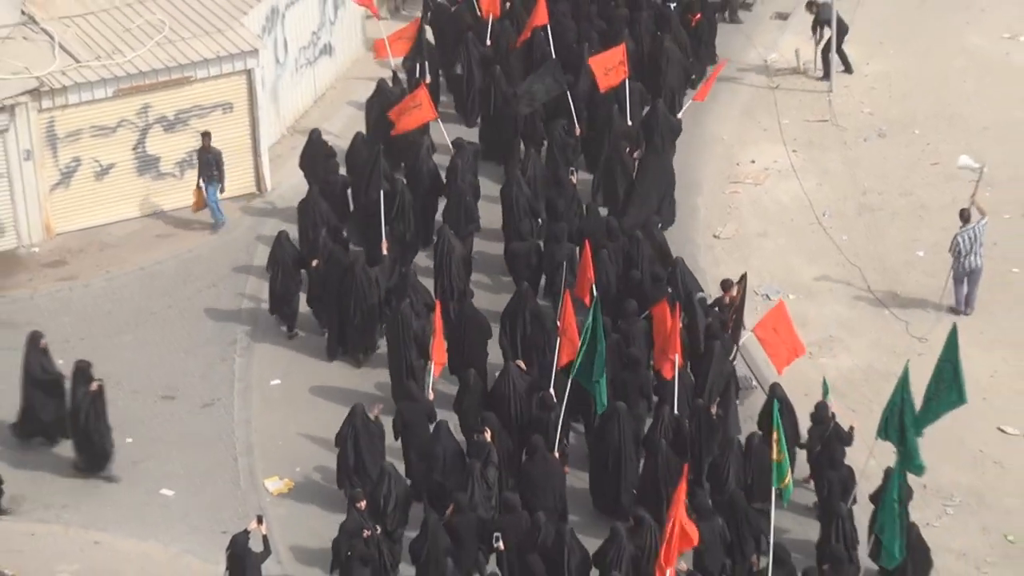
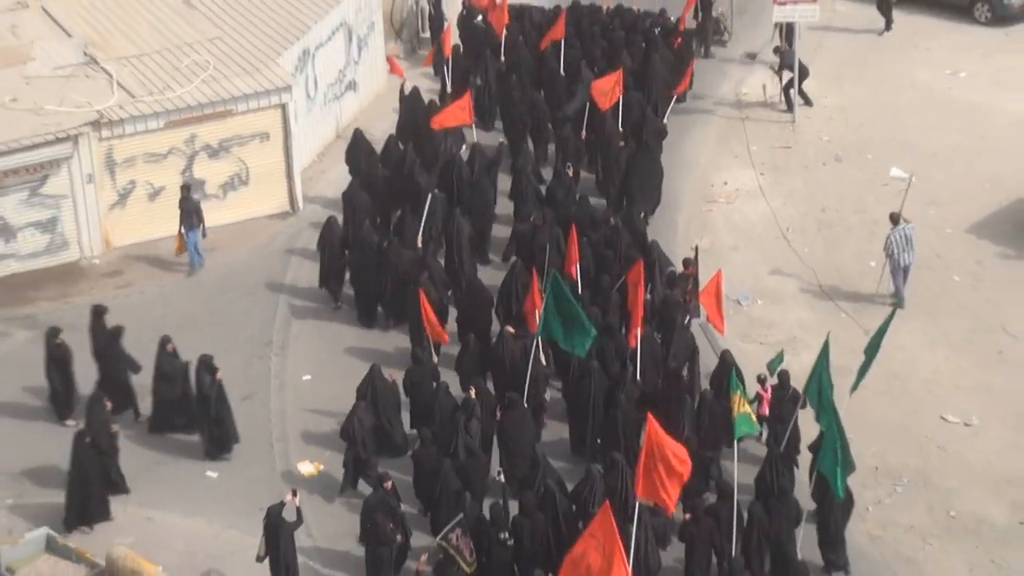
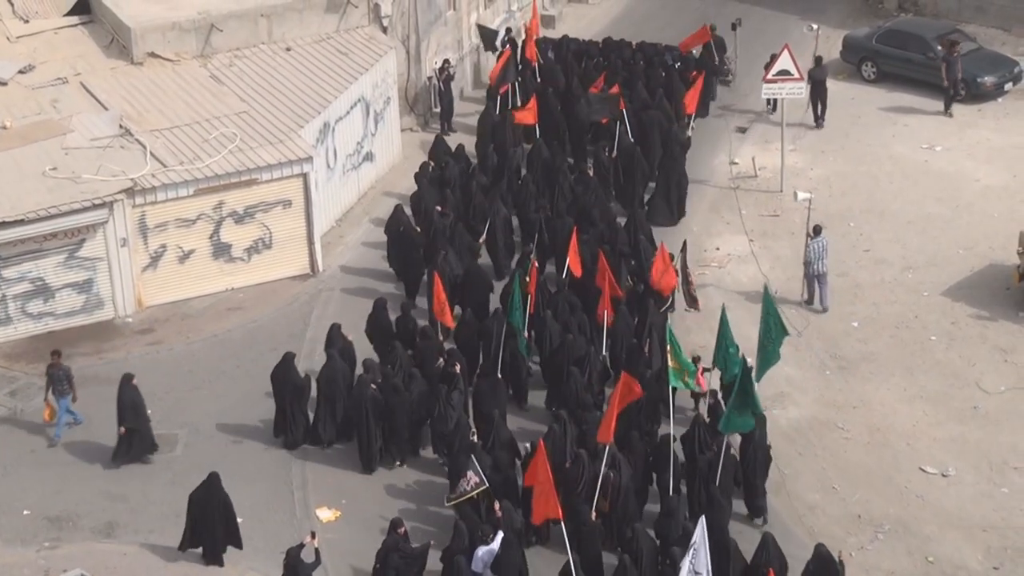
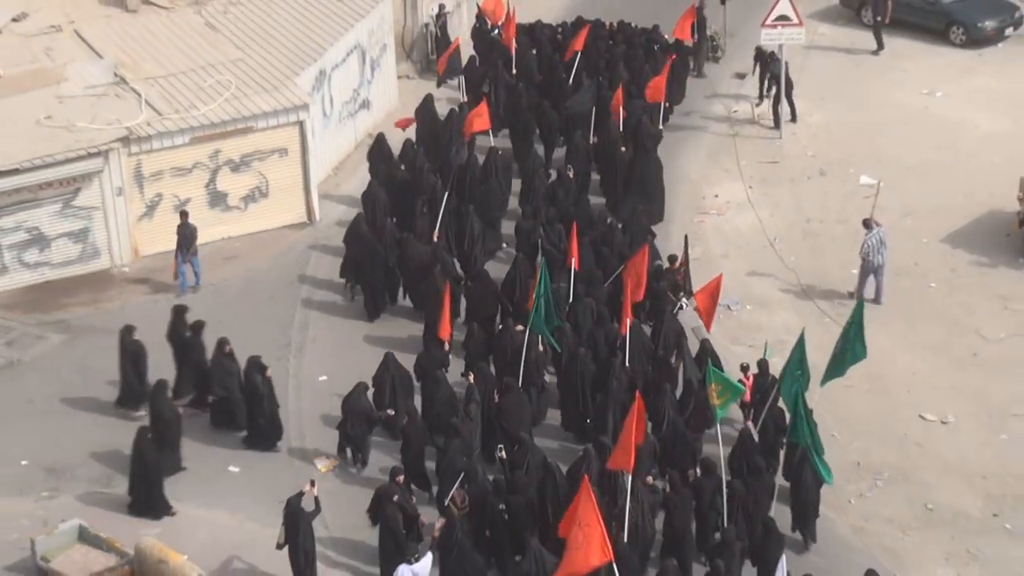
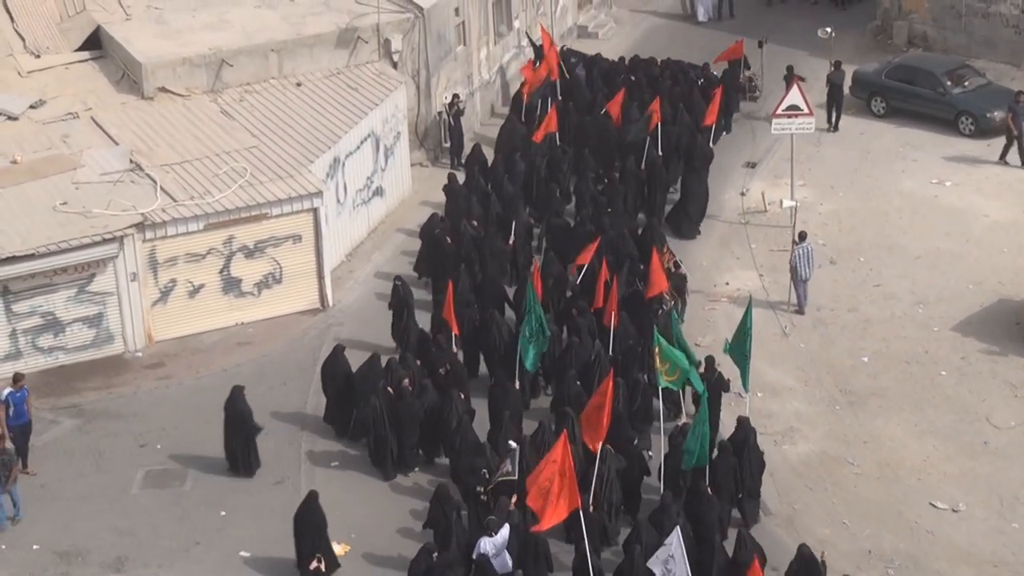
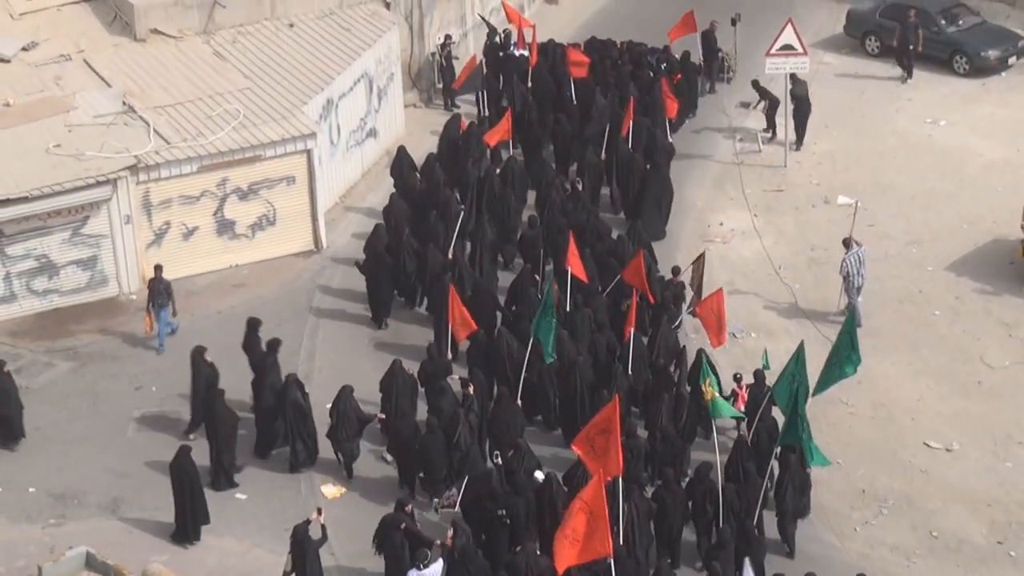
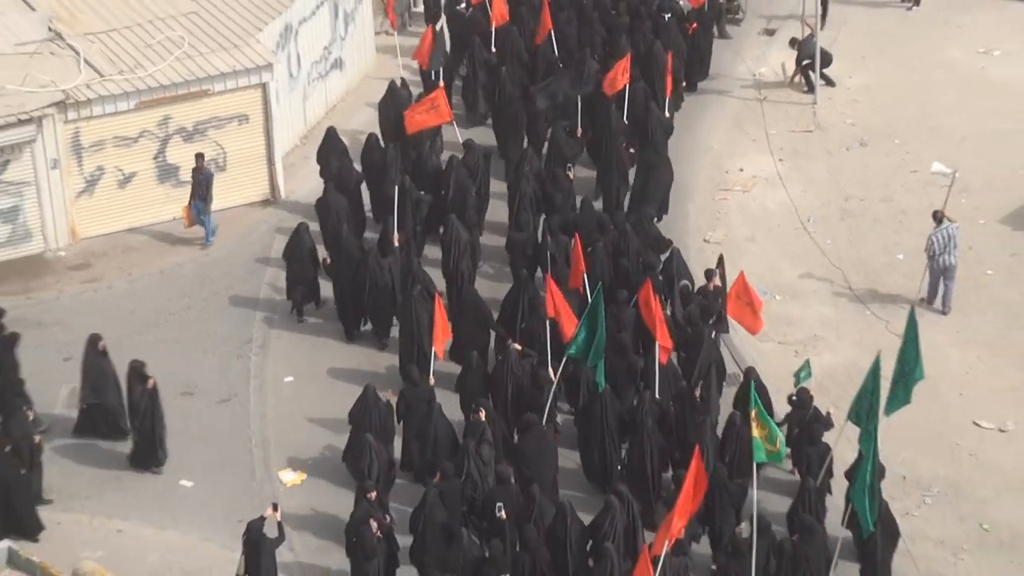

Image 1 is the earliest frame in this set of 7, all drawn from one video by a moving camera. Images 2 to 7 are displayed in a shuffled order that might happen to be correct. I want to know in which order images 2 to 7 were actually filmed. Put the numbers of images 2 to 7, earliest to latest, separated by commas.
7, 2, 4, 6, 3, 5
